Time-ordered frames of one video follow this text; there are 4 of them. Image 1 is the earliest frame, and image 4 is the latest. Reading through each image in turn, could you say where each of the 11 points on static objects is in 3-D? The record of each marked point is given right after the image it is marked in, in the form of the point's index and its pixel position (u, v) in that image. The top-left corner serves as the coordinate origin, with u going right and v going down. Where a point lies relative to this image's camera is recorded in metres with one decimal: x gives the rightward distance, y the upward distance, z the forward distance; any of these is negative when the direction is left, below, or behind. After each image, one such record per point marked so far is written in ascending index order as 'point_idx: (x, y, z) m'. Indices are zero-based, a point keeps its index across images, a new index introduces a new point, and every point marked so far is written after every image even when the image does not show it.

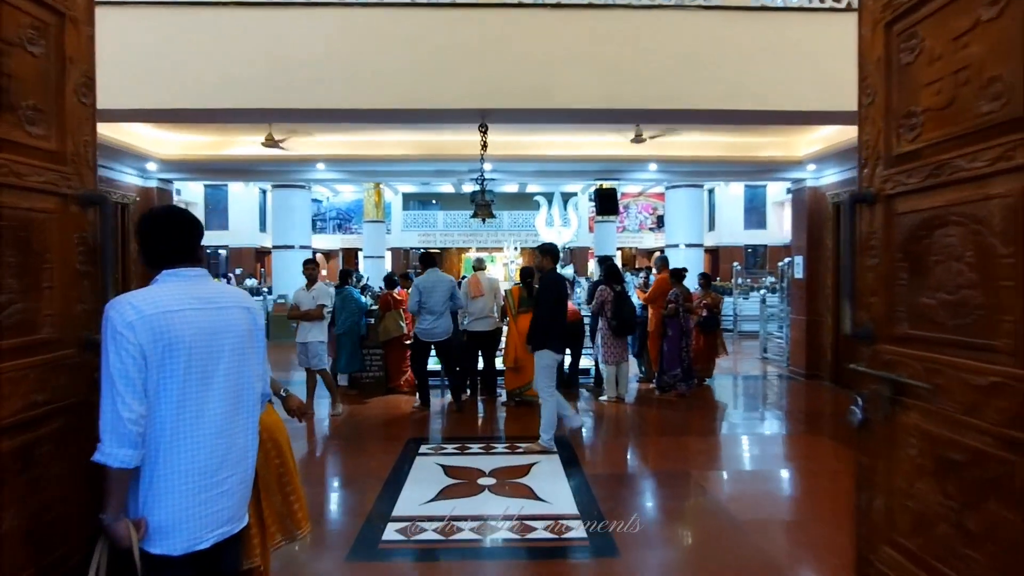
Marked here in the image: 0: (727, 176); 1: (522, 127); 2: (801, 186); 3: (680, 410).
0: (+3.0, +1.6, +8.1) m
1: (+0.1, +1.9, +6.8) m
2: (+4.0, +1.4, +8.2) m
3: (+1.9, -1.4, +6.5) m
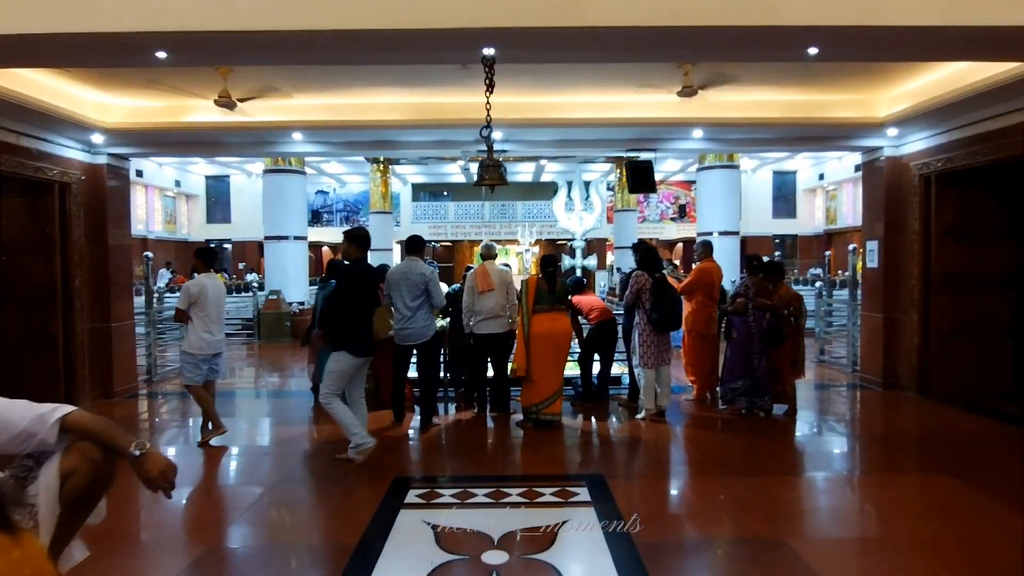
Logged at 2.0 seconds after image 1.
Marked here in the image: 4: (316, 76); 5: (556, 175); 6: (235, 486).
0: (+3.2, +1.7, +6.8) m
1: (+0.3, +1.9, +5.5) m
2: (+4.2, +1.5, +6.8) m
3: (+2.0, -1.3, +5.2) m
4: (-1.7, +1.9, +5.1) m
5: (+1.5, +3.8, +19.8) m
6: (-2.0, -1.4, +4.2) m
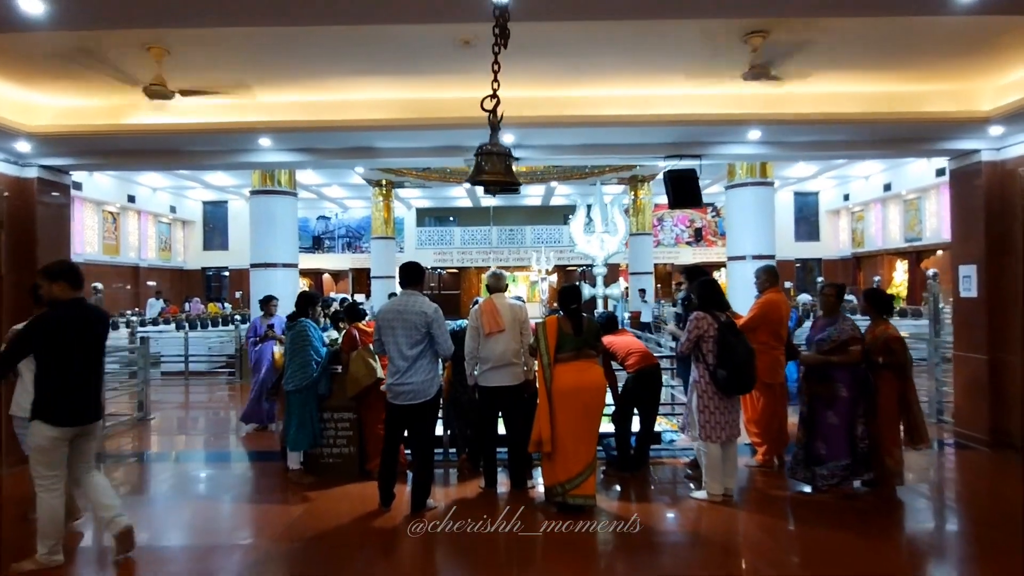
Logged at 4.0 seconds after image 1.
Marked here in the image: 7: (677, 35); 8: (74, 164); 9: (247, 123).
0: (+3.3, +1.3, +5.6) m
1: (+0.4, +1.6, +4.3) m
2: (+4.3, +1.2, +5.6) m
3: (+2.2, -1.6, +3.8) m
4: (-1.6, +1.6, +4.0) m
5: (+1.8, +2.9, +18.7) m
6: (-1.9, -1.7, +3.0) m
7: (+1.1, +1.6, +3.8) m
8: (-4.1, +1.2, +5.5) m
9: (-2.2, +1.4, +4.8) m
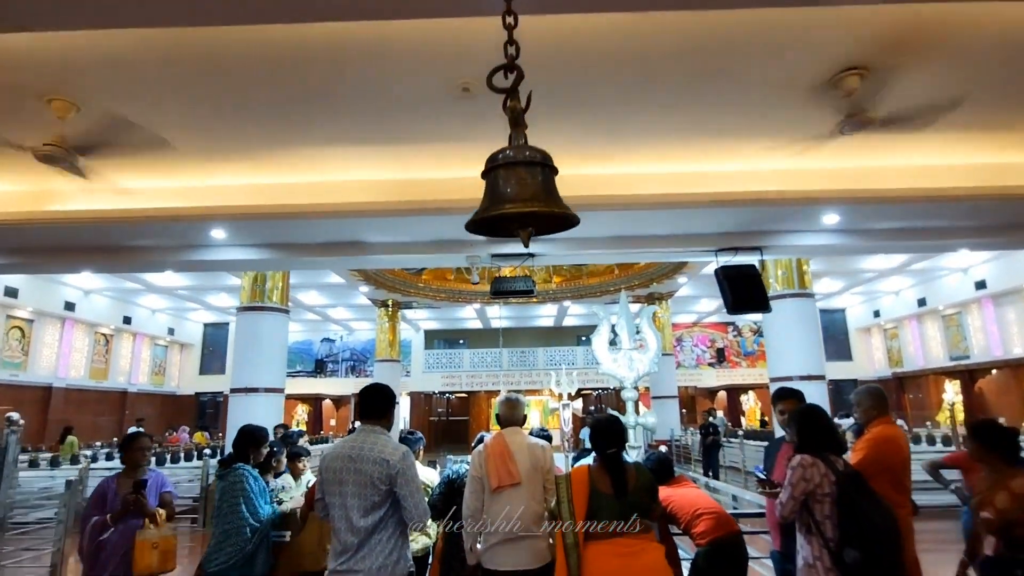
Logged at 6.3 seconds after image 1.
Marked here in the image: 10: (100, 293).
0: (+3.4, +0.4, +4.5) m
1: (+0.4, +0.9, +3.4) m
2: (+4.5, +0.3, +4.4) m
3: (+2.2, -2.1, +2.2) m
4: (-1.5, +0.9, +3.0) m
5: (+2.1, -0.8, +17.7) m
6: (-1.8, -2.0, +1.4) m
7: (+1.1, +1.0, +2.8) m
8: (-4.0, +0.2, +4.5) m
9: (-2.1, +0.5, +3.8) m
10: (-12.0, -0.1, +17.0) m
